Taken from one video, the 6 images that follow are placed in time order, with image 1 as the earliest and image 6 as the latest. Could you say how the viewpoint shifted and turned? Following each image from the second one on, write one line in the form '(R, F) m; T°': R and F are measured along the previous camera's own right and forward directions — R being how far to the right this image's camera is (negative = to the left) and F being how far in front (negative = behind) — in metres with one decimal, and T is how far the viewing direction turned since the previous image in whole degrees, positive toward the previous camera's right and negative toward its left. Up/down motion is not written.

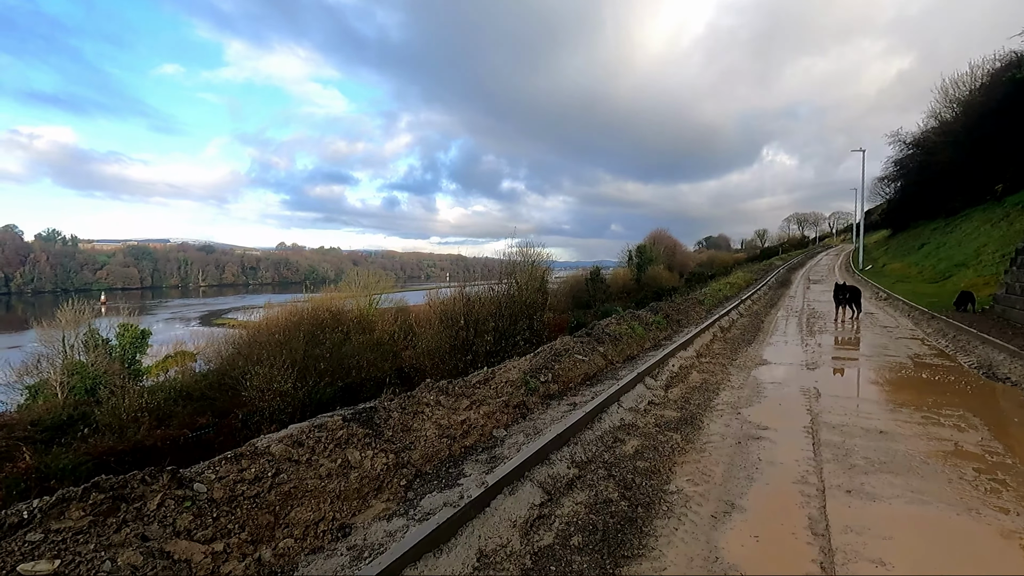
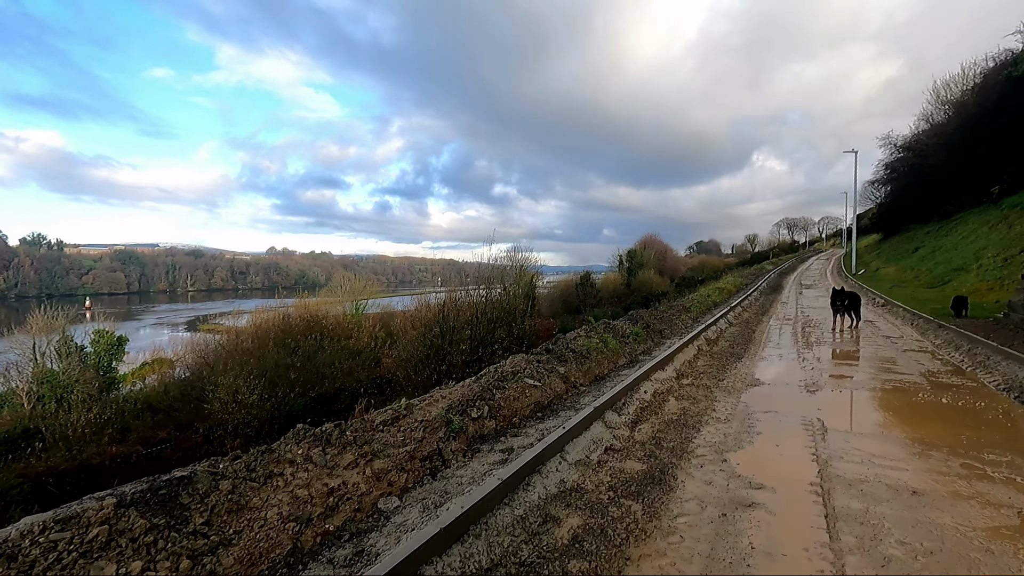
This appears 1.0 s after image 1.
(+0.4, +0.7) m; +1°
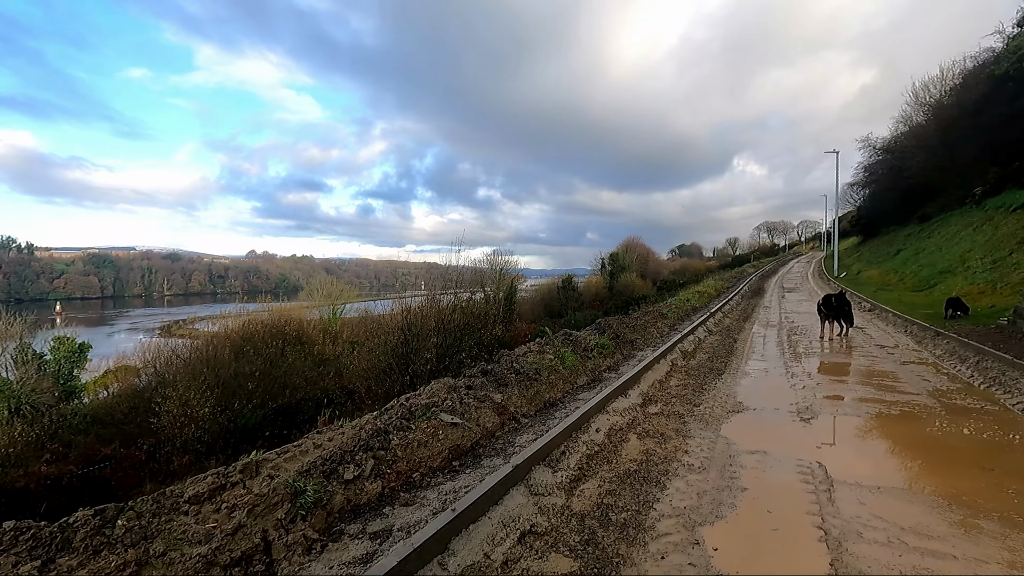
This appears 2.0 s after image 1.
(+0.4, +0.7) m; +2°
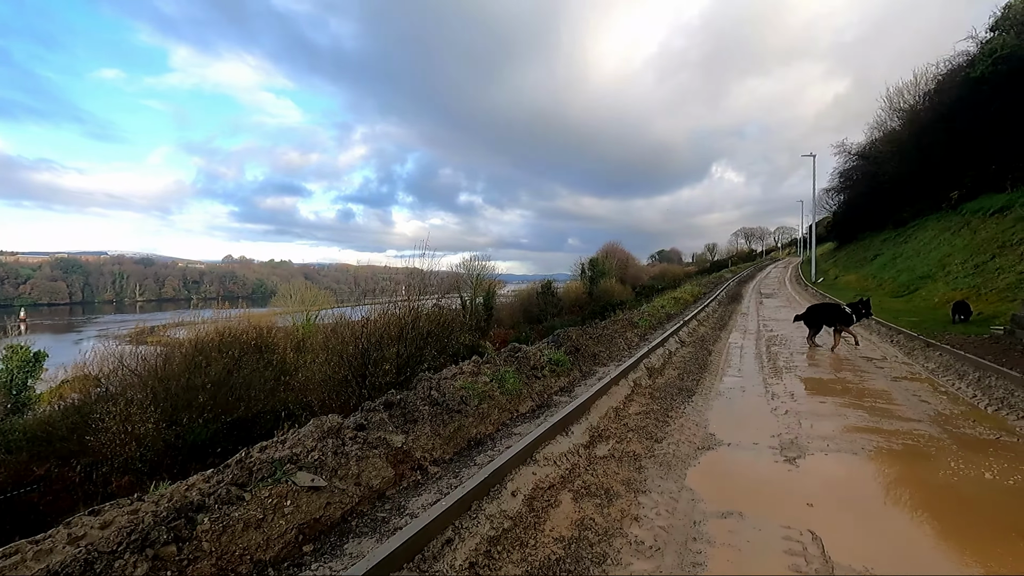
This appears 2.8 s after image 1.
(+0.4, +0.6) m; +2°
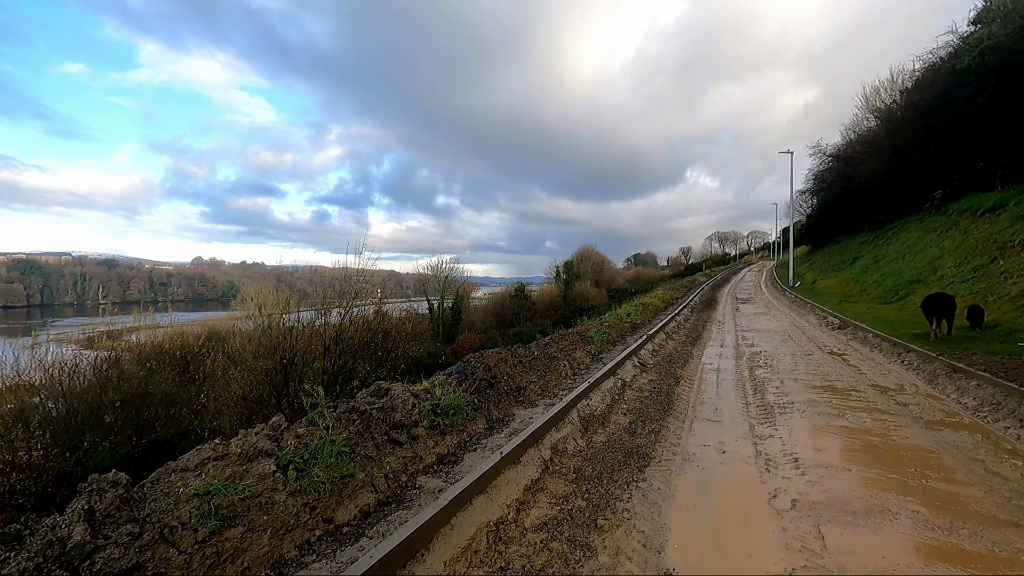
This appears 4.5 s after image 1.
(+0.5, +1.0) m; +3°
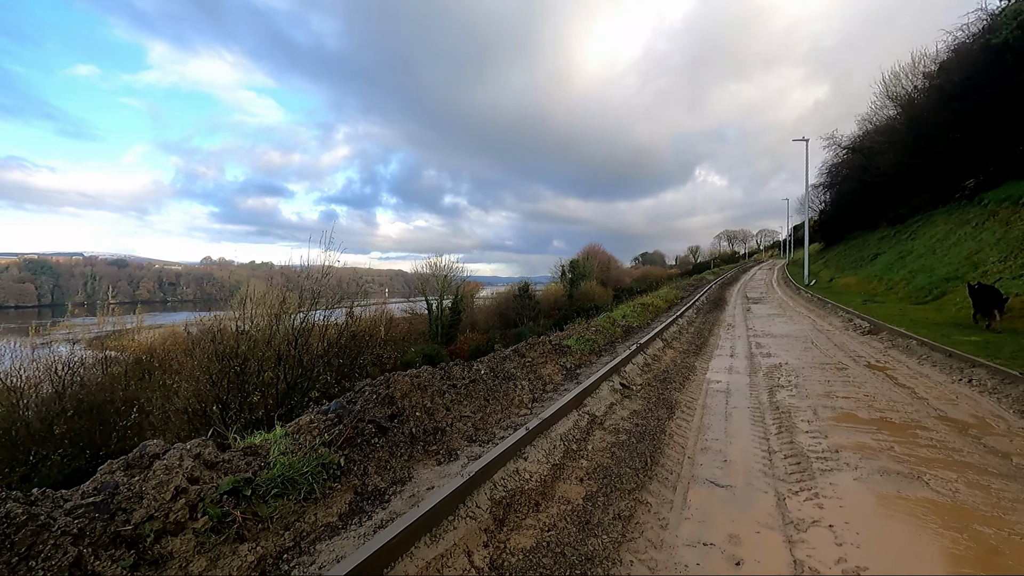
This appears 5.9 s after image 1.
(+0.3, +0.6) m; -1°
